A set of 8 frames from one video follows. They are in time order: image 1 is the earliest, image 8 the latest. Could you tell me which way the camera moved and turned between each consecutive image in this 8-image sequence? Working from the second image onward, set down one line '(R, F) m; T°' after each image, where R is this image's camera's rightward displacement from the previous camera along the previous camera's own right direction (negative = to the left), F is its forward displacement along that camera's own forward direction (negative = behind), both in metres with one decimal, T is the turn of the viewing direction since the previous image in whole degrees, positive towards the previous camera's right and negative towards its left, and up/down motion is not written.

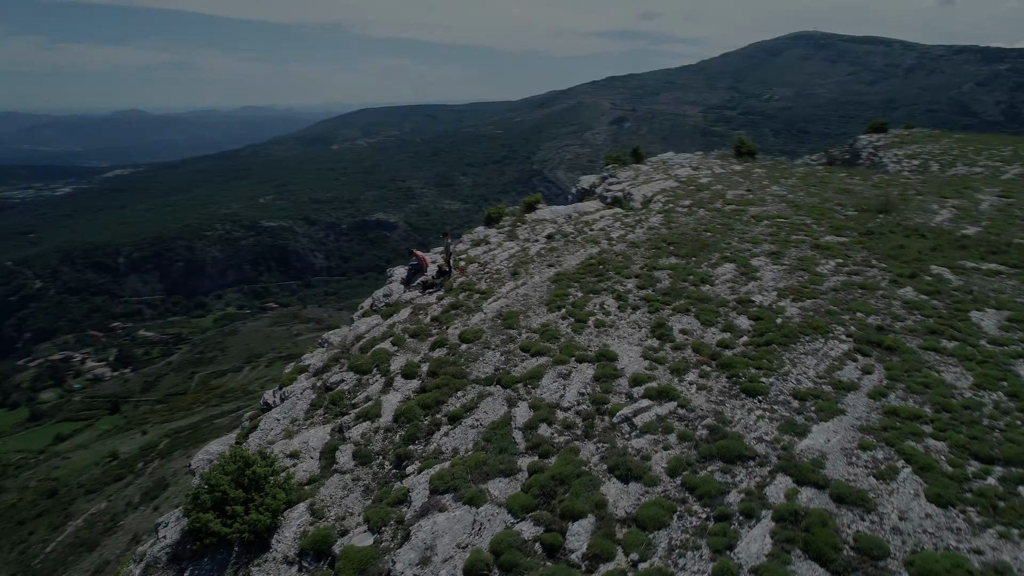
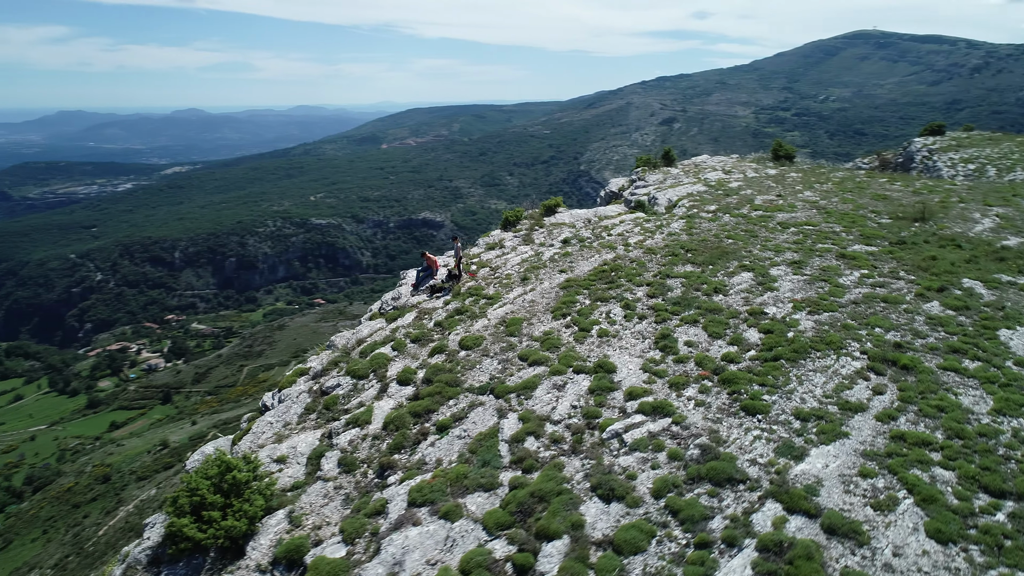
(+1.3, +0.5) m; -4°
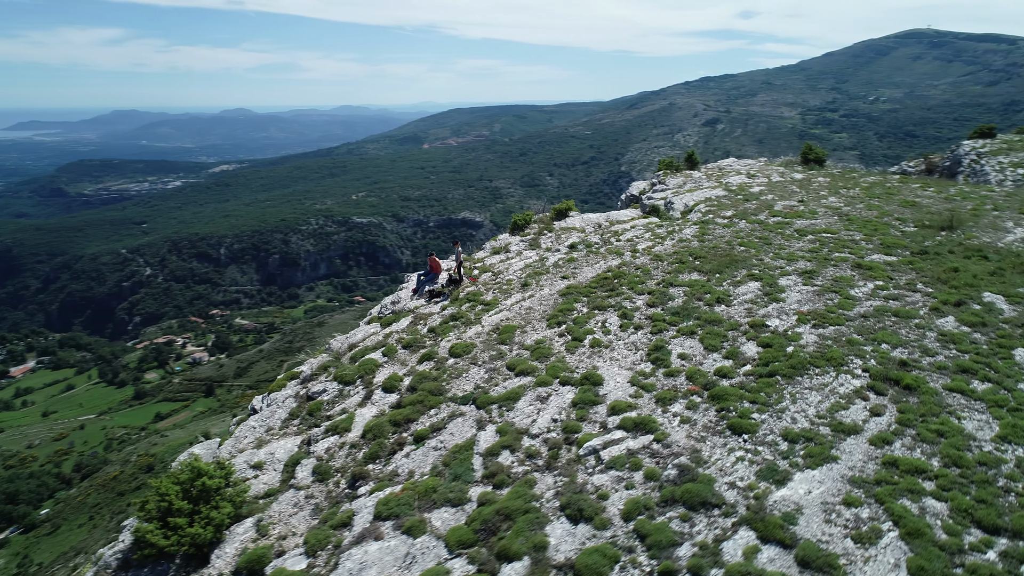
(+1.4, +0.5) m; -3°
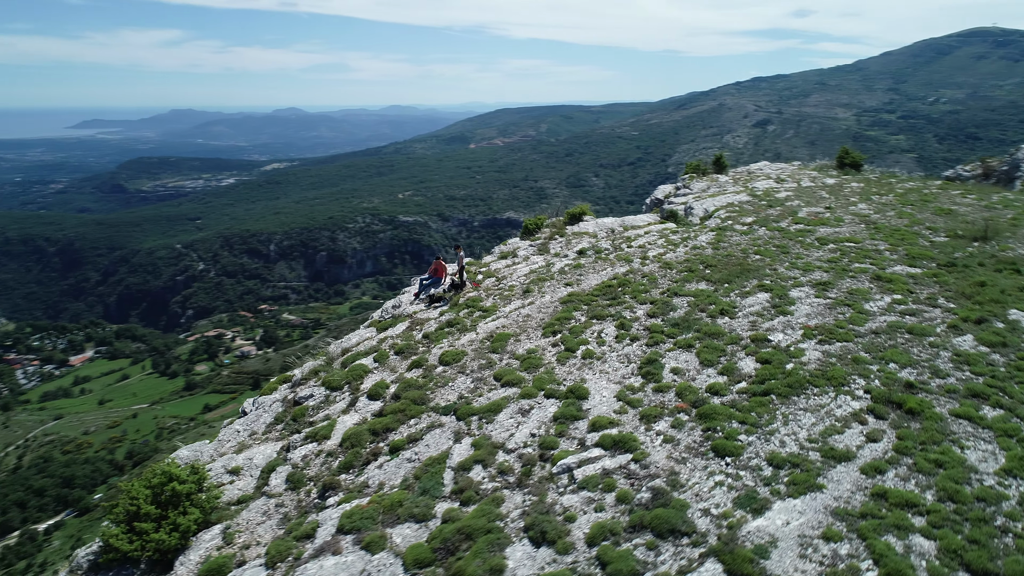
(+1.5, +0.6) m; -4°
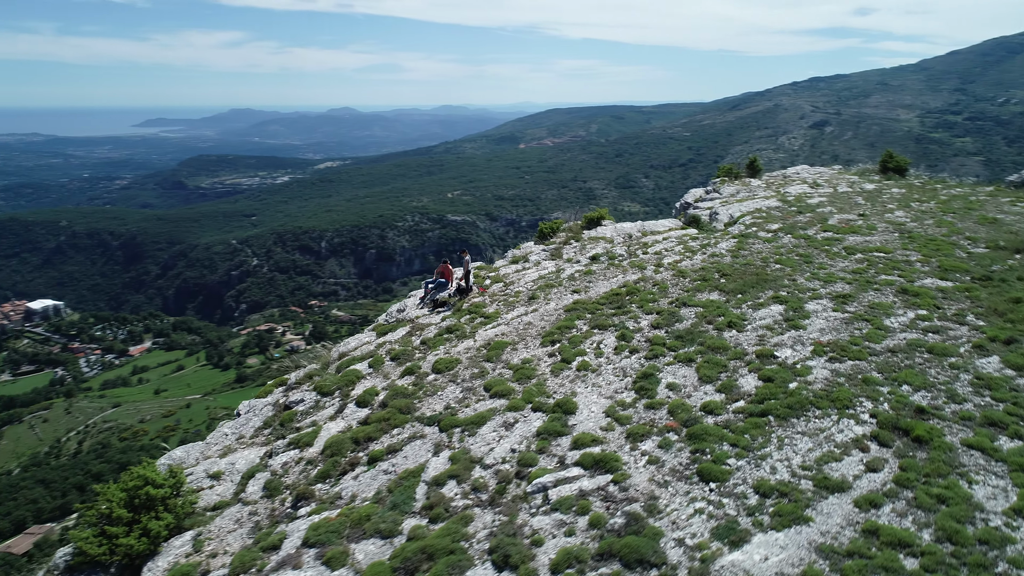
(+1.4, +0.7) m; -4°
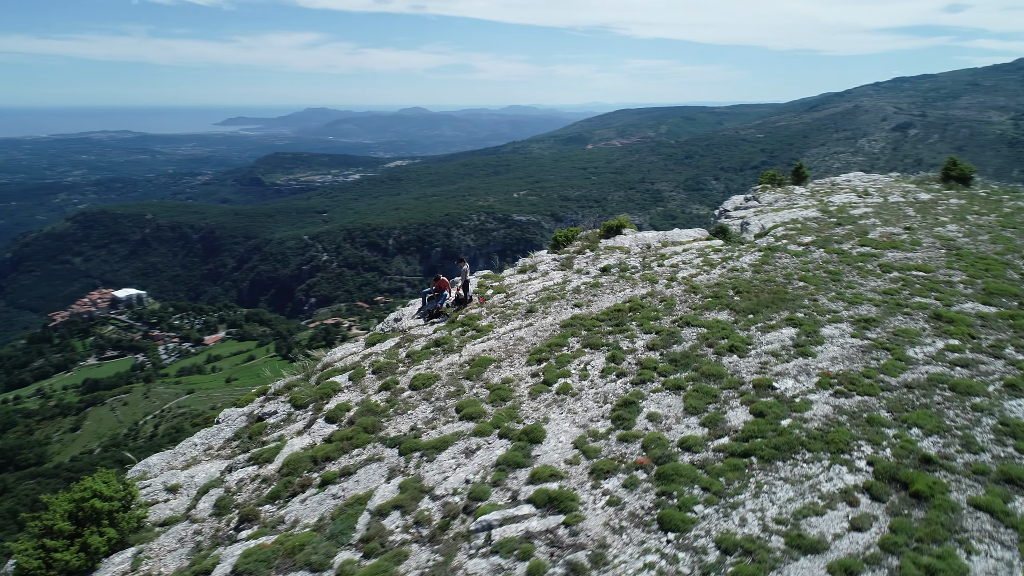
(+2.1, +1.3) m; -5°
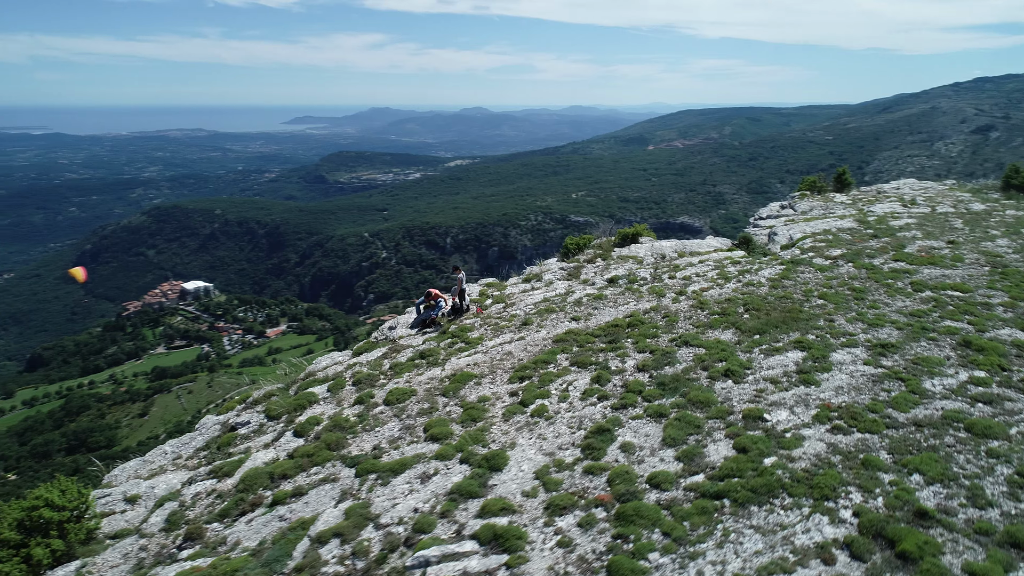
(+1.9, +1.1) m; -5°
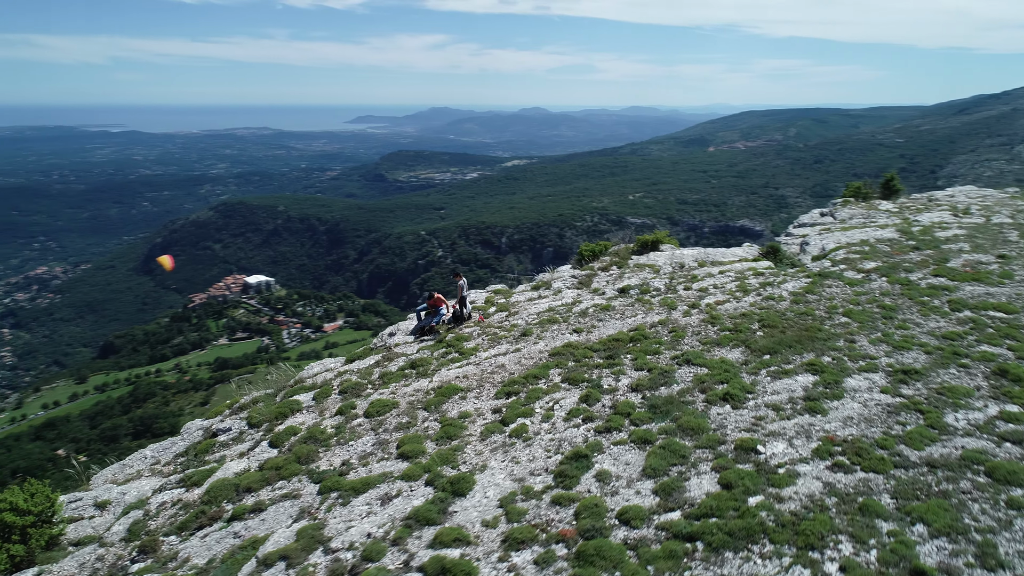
(+1.6, +1.0) m; -4°
